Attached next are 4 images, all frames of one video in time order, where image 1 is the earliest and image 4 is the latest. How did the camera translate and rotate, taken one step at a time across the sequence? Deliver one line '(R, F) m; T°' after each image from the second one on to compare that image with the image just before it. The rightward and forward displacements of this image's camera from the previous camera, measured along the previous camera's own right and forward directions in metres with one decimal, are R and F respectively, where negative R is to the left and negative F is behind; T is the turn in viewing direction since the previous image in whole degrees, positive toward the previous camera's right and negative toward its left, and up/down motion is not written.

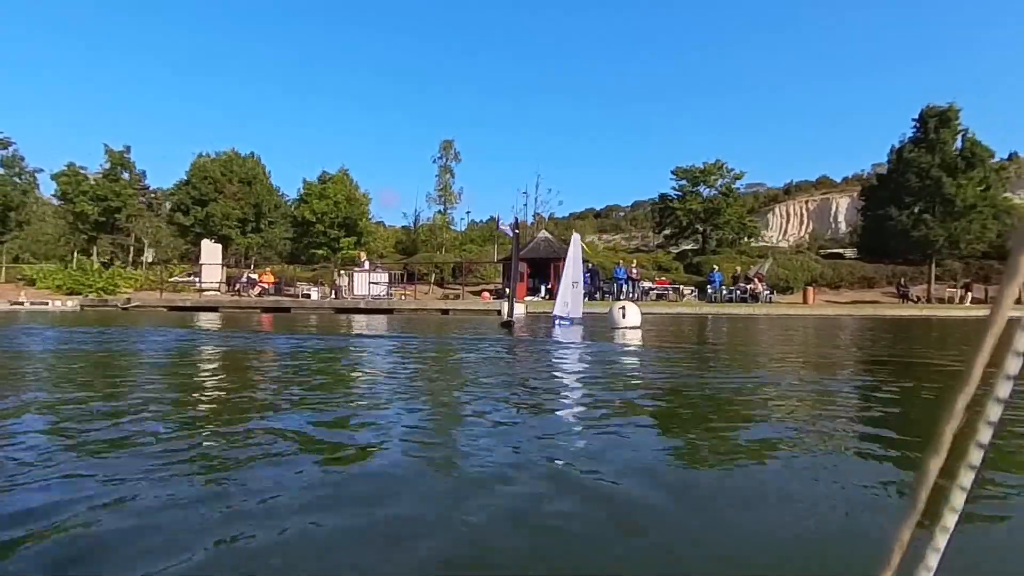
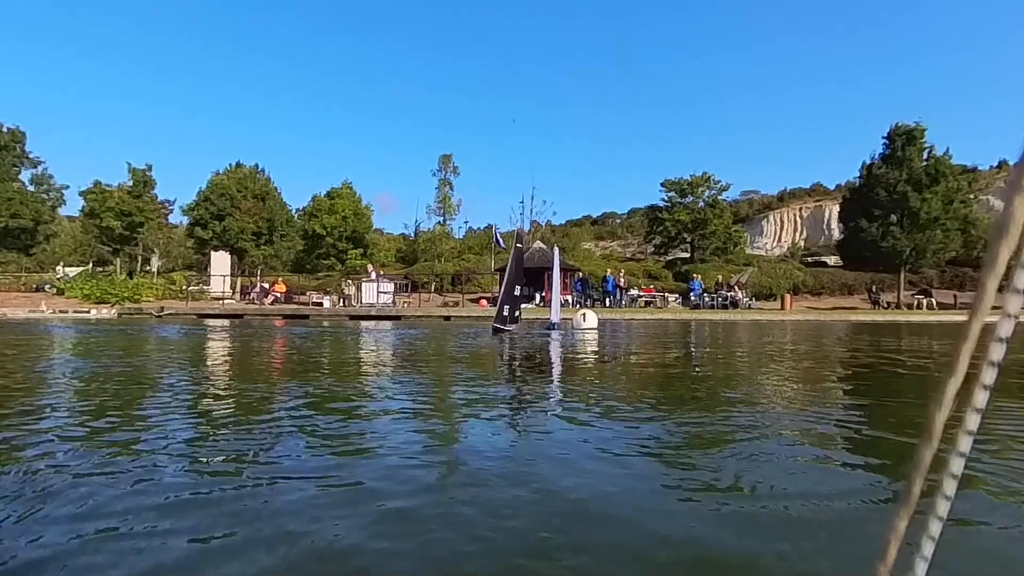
(+0.1, -1.7) m; 0°
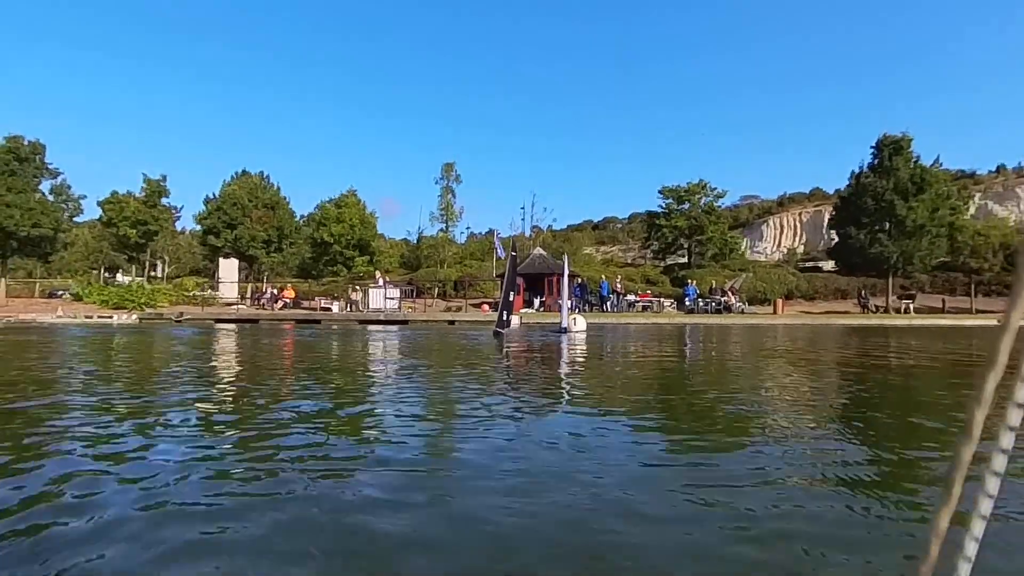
(0.0, -0.9) m; 0°
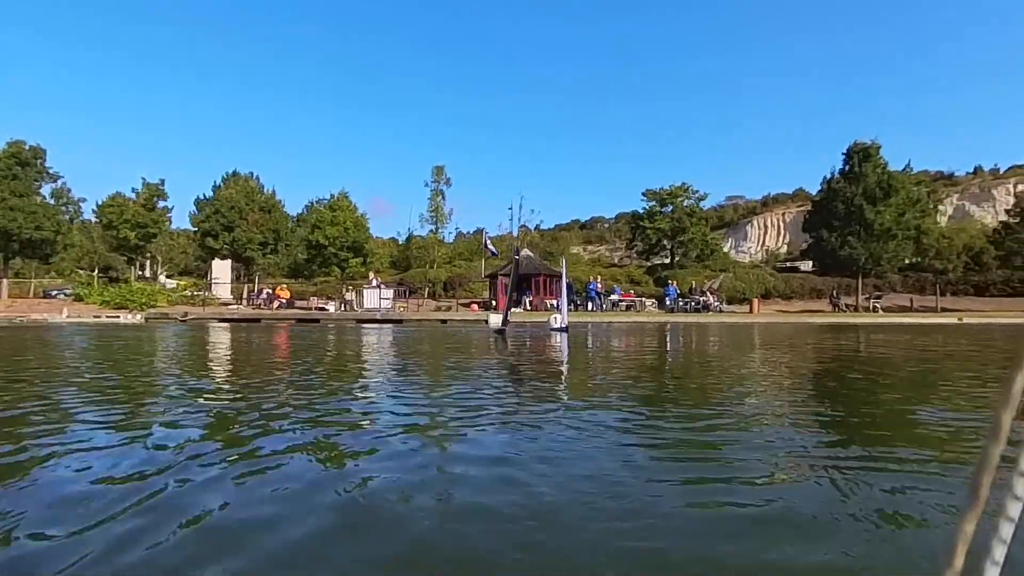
(0.0, -1.1) m; +1°
